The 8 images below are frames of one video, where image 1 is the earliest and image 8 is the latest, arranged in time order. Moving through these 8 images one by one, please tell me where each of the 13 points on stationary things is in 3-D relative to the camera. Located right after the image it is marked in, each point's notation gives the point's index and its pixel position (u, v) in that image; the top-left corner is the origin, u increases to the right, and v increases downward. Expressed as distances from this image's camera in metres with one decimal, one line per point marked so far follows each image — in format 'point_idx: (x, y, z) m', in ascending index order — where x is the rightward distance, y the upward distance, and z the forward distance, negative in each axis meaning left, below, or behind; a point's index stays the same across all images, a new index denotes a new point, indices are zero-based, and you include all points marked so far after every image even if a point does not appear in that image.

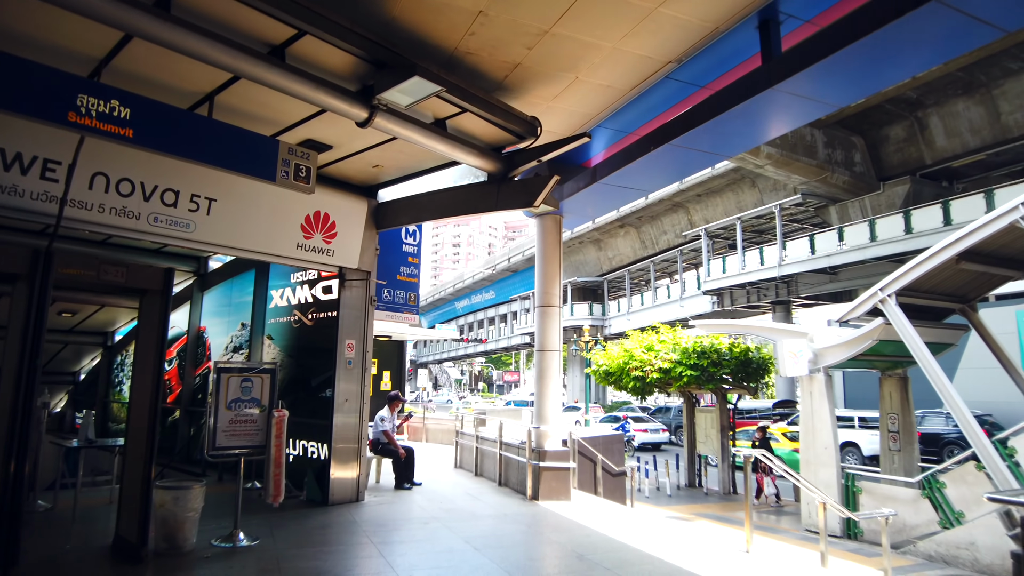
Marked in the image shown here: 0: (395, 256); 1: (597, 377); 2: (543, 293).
0: (-2.0, +0.6, +11.4) m
1: (+2.3, -2.4, +18.3) m
2: (+0.4, -0.1, +9.7) m
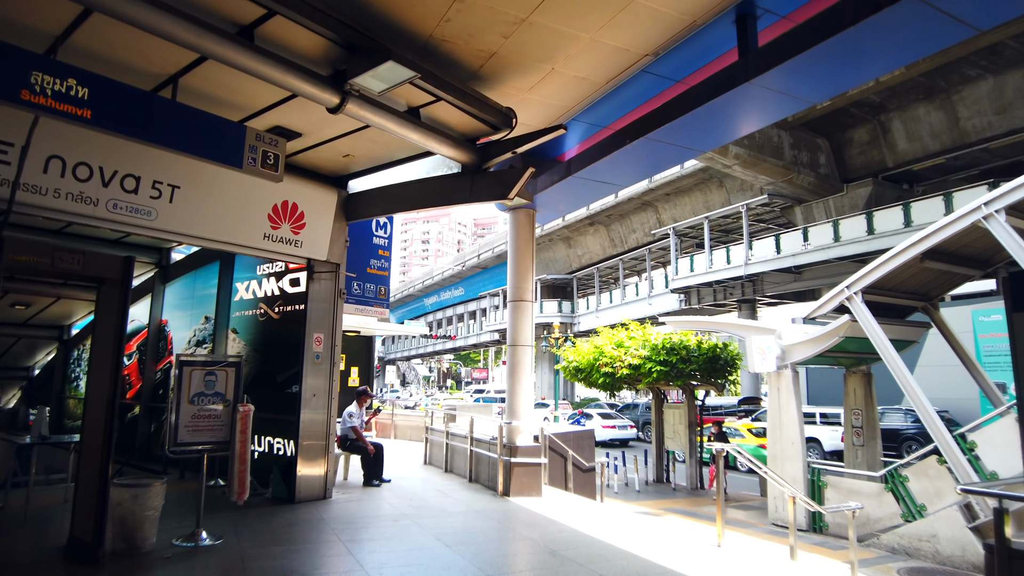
0: (-2.5, +0.7, +11.2) m
1: (+1.5, -2.3, +18.3) m
2: (0.0, 0.0, +9.6) m
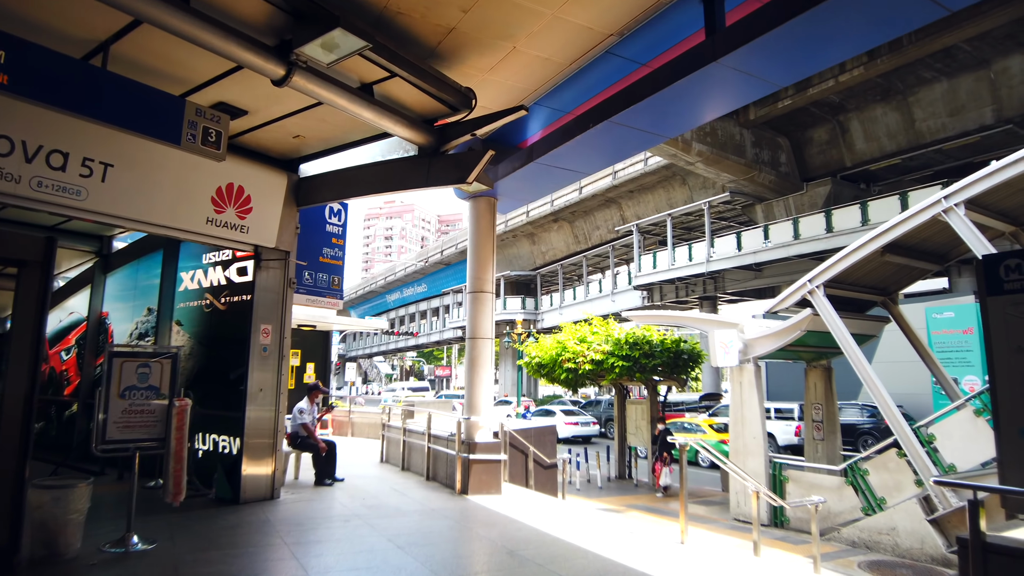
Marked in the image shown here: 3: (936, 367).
0: (-3.1, +0.8, +10.8) m
1: (+0.5, -2.2, +18.1) m
2: (-0.5, +0.1, +9.3) m
3: (+7.0, -1.3, +11.1) m
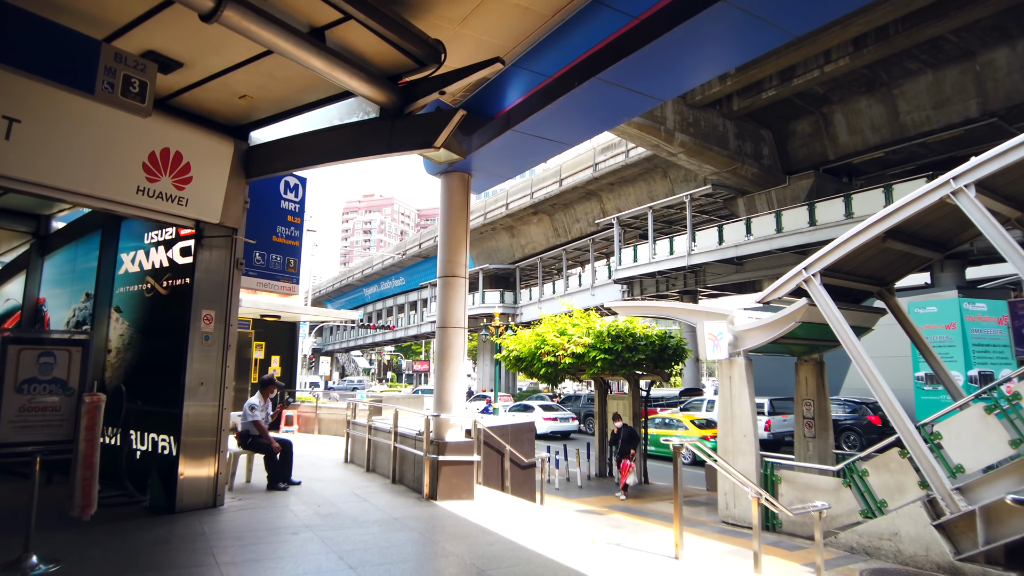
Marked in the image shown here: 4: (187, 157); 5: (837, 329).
0: (-3.5, +1.1, +9.9) m
1: (-0.1, -1.9, +17.3) m
2: (-0.8, +0.3, +8.5) m
3: (+6.7, -1.2, +10.5) m
4: (-3.3, +1.3, +6.7) m
5: (+4.5, -0.6, +9.3) m
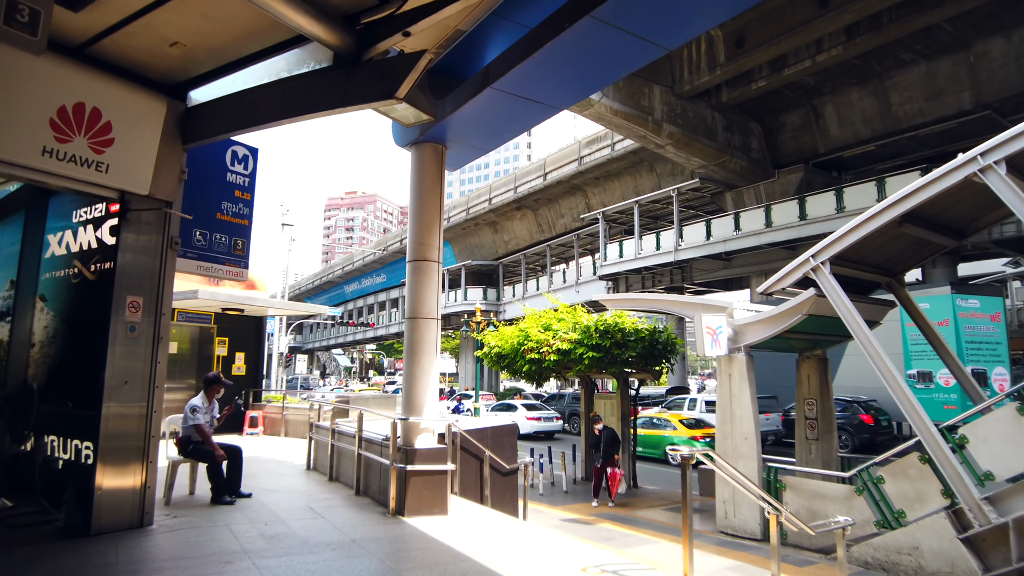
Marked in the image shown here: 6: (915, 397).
0: (-3.7, +1.2, +8.9) m
1: (-0.6, -1.7, +16.4) m
2: (-1.1, +0.5, +7.5) m
3: (+6.4, -1.0, +9.7) m
4: (-3.4, +1.5, +5.7) m
5: (+4.3, -0.4, +8.5) m
6: (+4.6, -1.3, +7.8) m
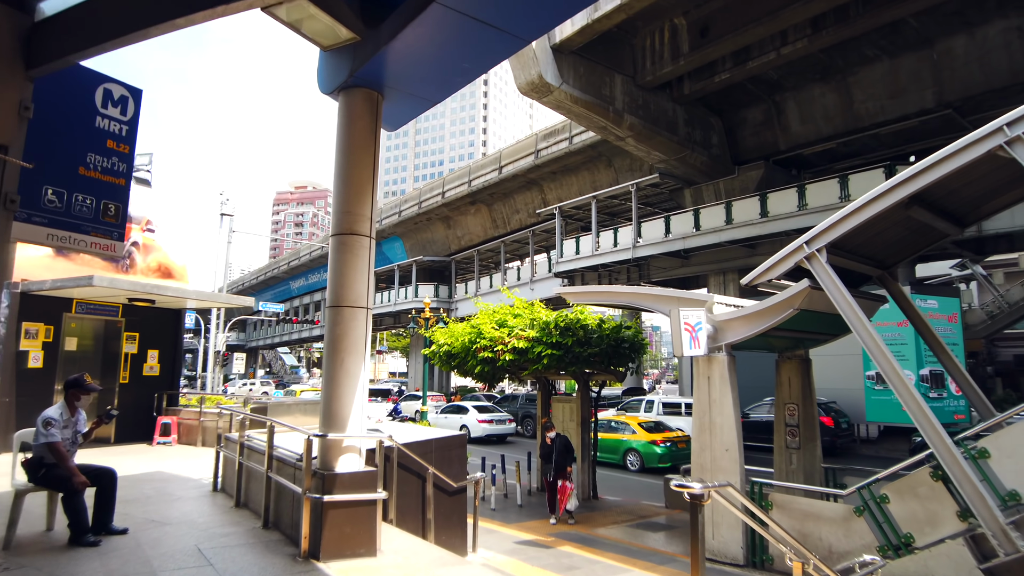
0: (-4.3, +1.4, +7.3) m
1: (-1.7, -1.6, +15.0) m
2: (-1.5, +0.6, +6.1) m
3: (+5.8, -1.0, +8.8) m
4: (-3.7, +1.6, +4.1) m
5: (+3.7, -0.3, +7.5) m
6: (+4.2, -1.2, +6.7) m
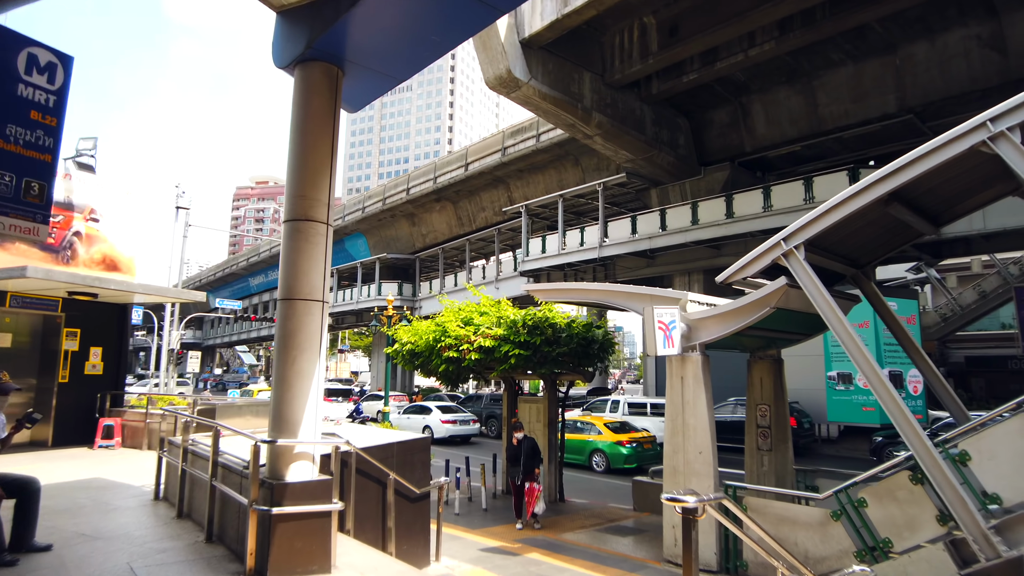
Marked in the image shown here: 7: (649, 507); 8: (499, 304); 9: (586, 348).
0: (-4.6, +1.5, +6.6) m
1: (-2.4, -1.5, +14.5) m
2: (-1.7, +0.7, +5.6) m
3: (+5.3, -1.0, +8.7) m
4: (-3.9, +1.7, +3.5) m
5: (+3.4, -0.3, +7.3) m
6: (+3.8, -1.2, +6.6) m
7: (+2.4, -3.9, +11.9) m
8: (-0.2, -0.3, +13.3) m
9: (+1.4, -1.1, +12.6) m
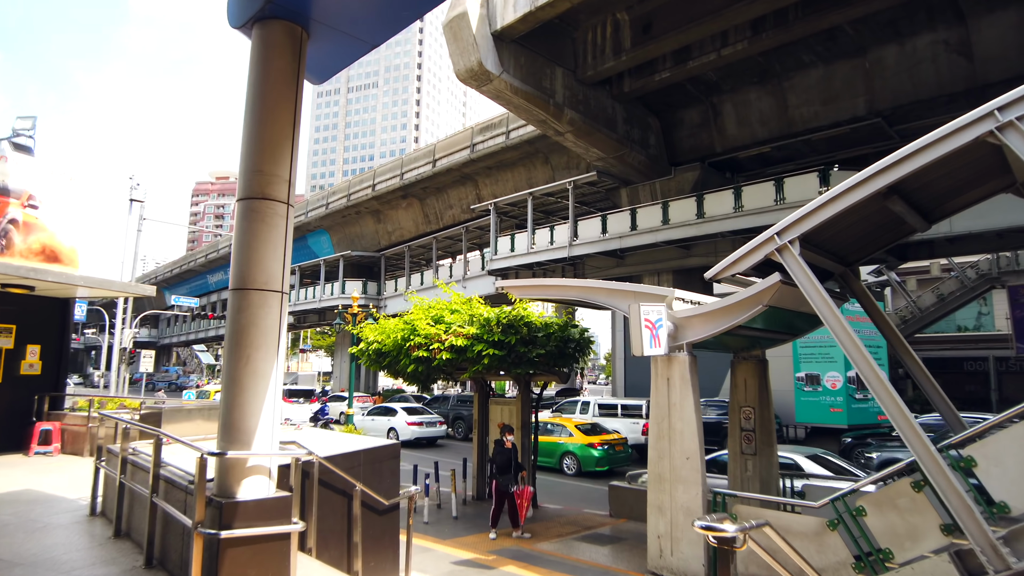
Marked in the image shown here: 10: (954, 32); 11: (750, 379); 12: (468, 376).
0: (-4.7, +1.6, +5.8) m
1: (-3.0, -1.4, +13.8) m
2: (-1.9, +0.8, +5.0) m
3: (+5.0, -0.9, +8.4) m
4: (-3.9, +1.8, +2.8) m
5: (+3.2, -0.3, +6.9) m
6: (+3.7, -1.1, +6.2) m
7: (+1.9, -3.9, +11.5) m
8: (-0.8, -0.2, +12.7) m
9: (+0.9, -1.1, +12.1) m
10: (+12.7, +7.4, +19.3) m
11: (+3.4, -1.3, +9.6) m
12: (-0.8, -1.7, +12.7) m
